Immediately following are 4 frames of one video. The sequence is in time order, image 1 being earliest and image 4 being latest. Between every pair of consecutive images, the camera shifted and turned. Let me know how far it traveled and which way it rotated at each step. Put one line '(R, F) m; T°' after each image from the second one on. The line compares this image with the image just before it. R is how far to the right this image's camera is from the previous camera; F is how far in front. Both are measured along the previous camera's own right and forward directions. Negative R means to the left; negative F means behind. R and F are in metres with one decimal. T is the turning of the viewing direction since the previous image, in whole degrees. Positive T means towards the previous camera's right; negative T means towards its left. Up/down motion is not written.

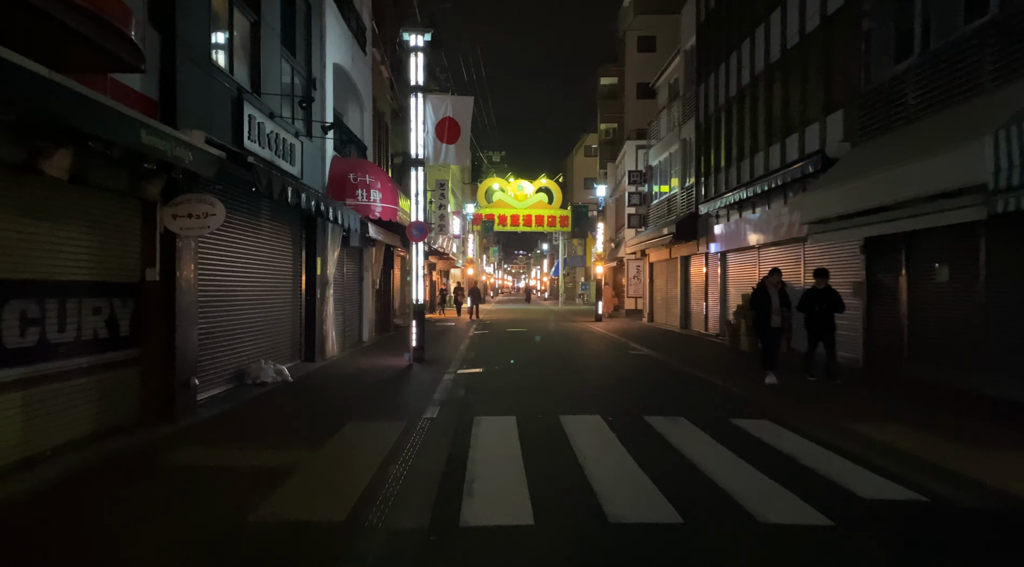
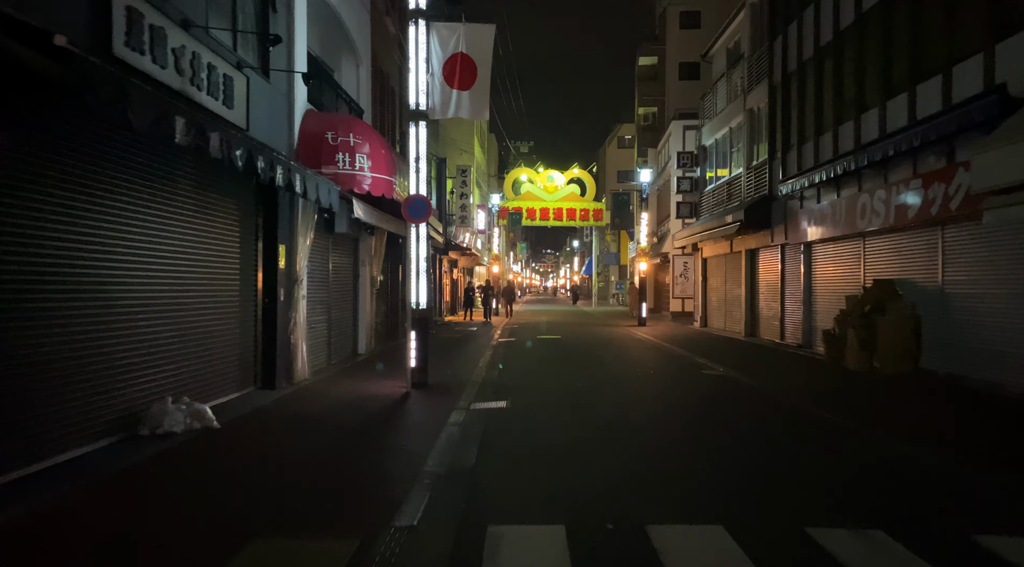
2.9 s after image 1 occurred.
(-0.1, +4.3) m; -2°
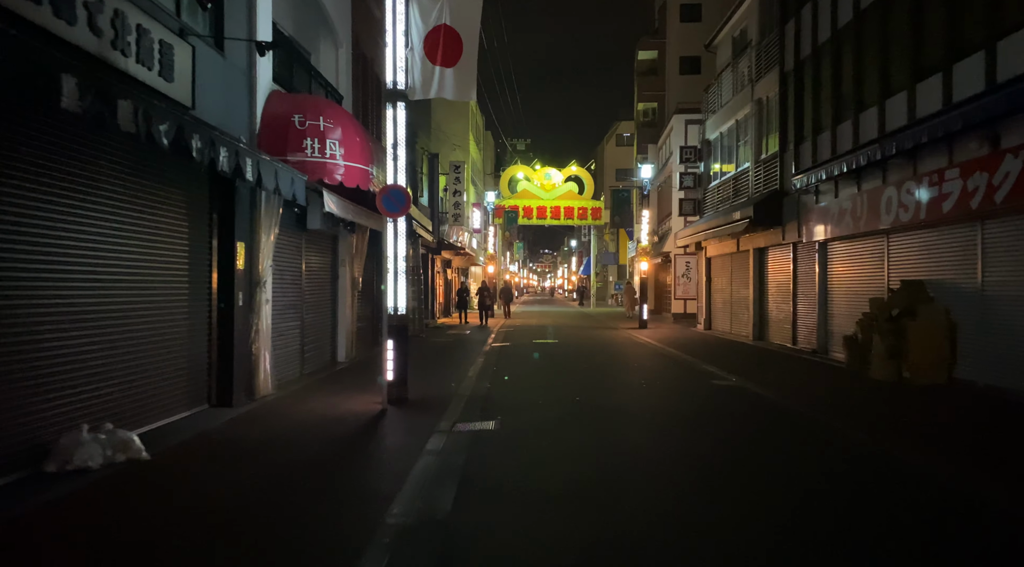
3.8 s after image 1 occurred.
(+0.1, +1.3) m; 0°
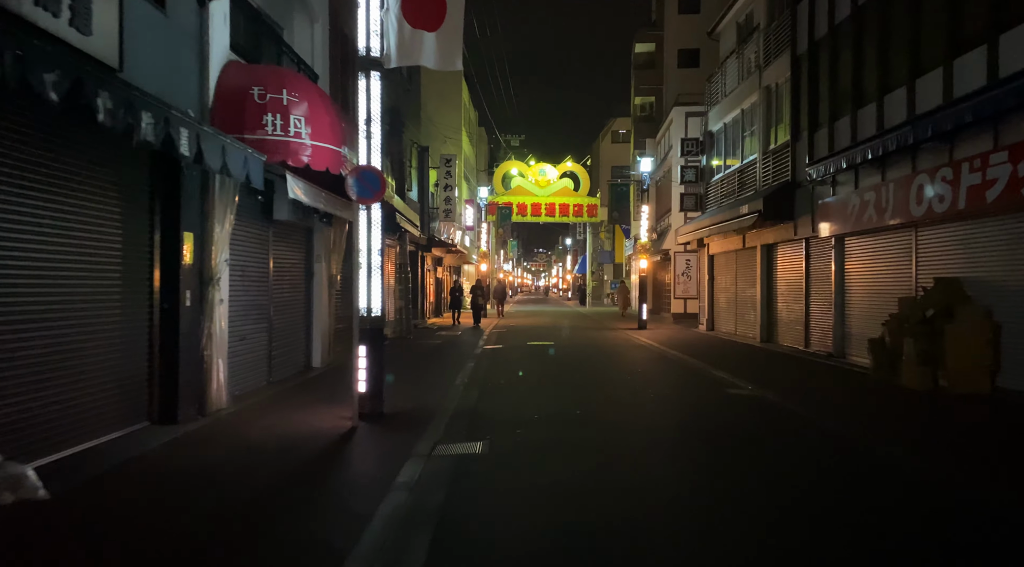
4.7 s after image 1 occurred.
(0.0, +1.3) m; 0°
